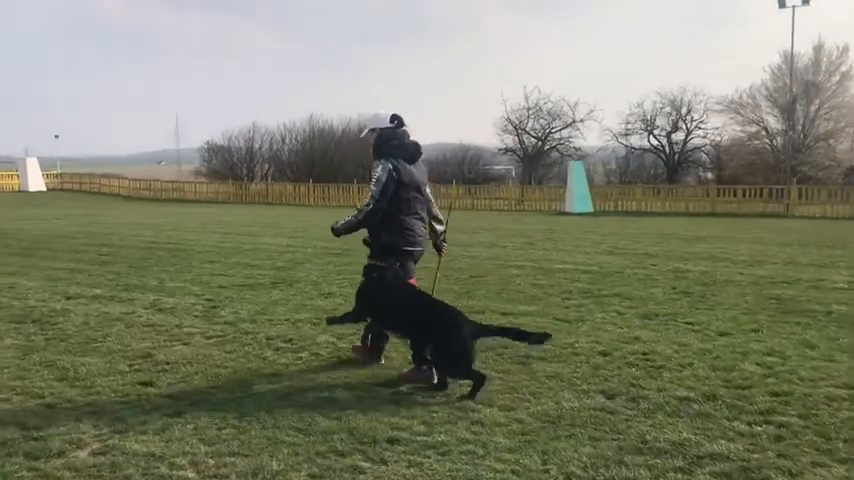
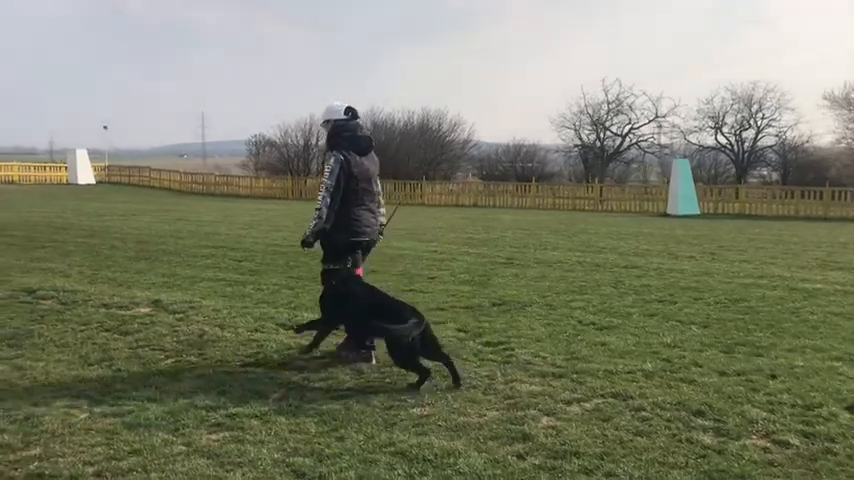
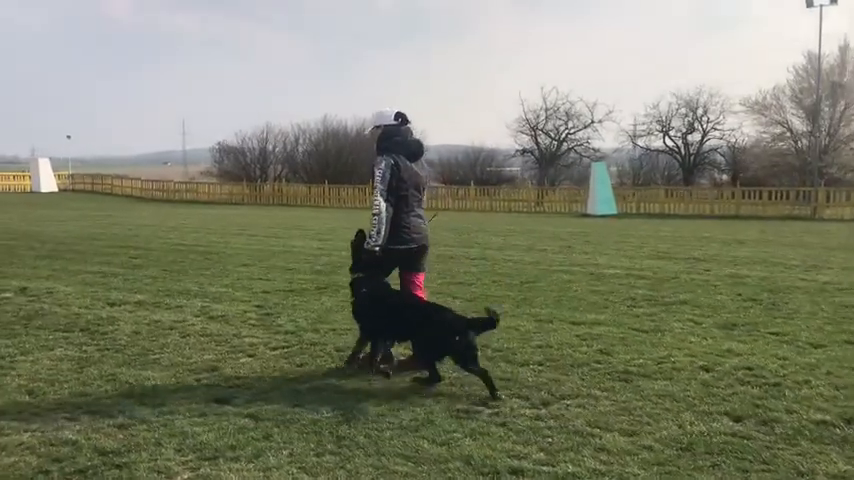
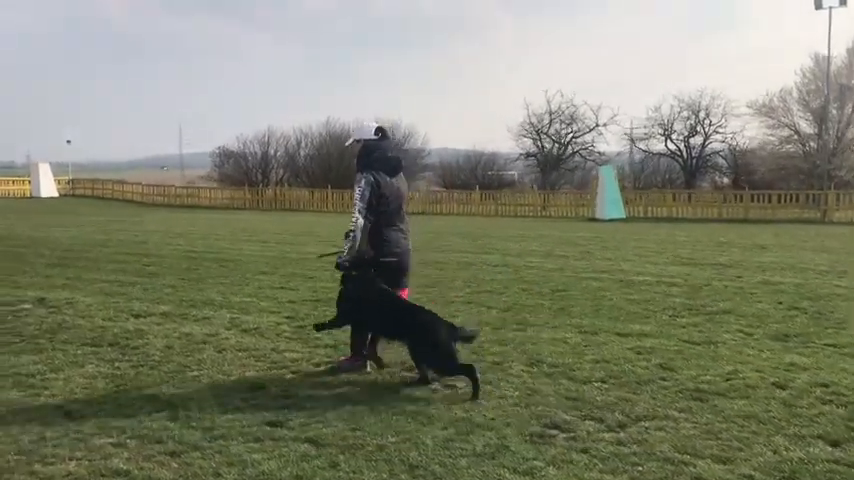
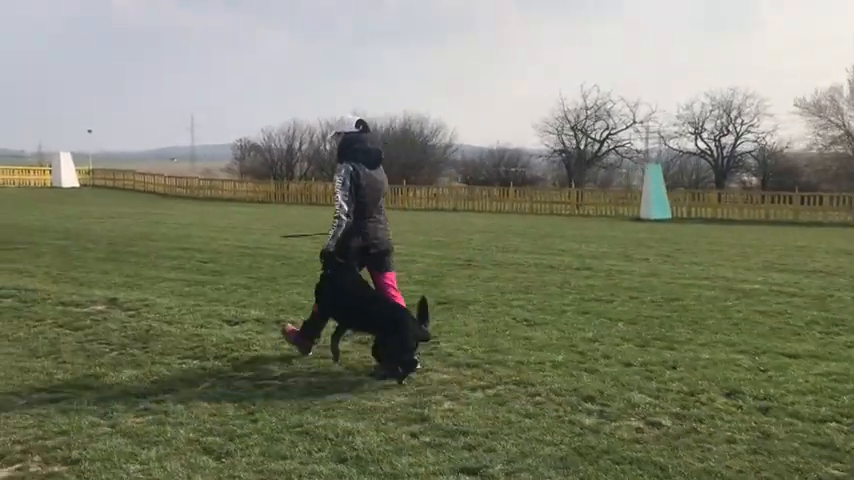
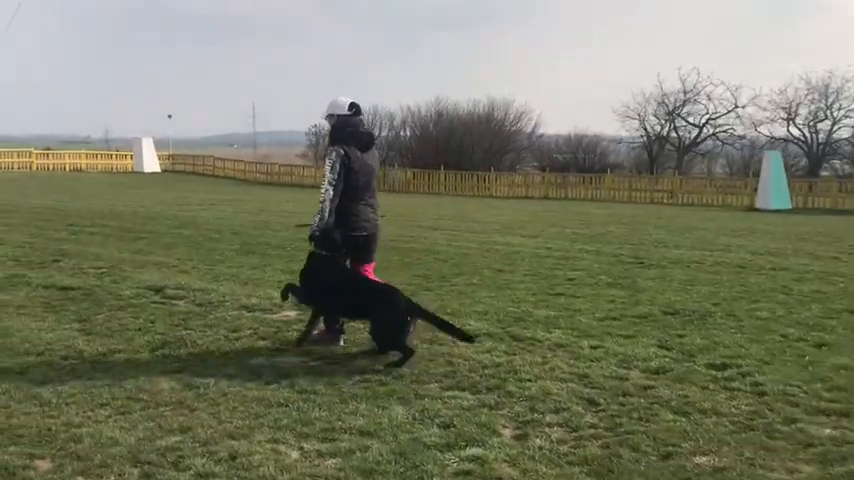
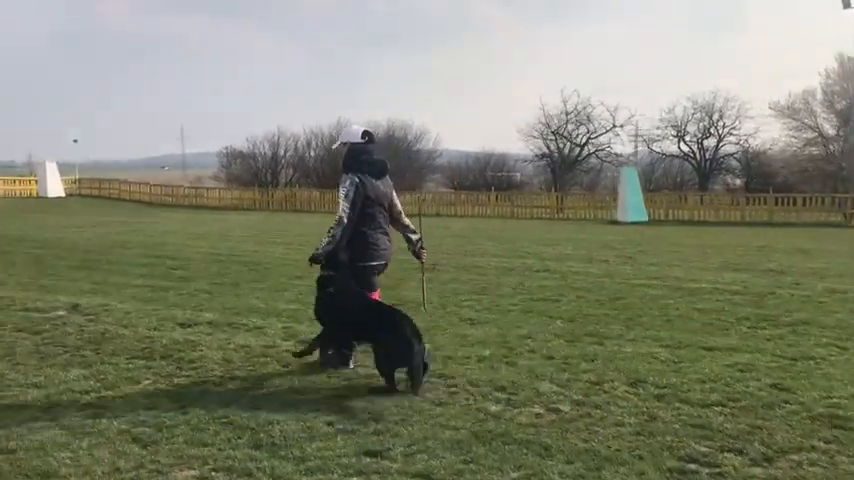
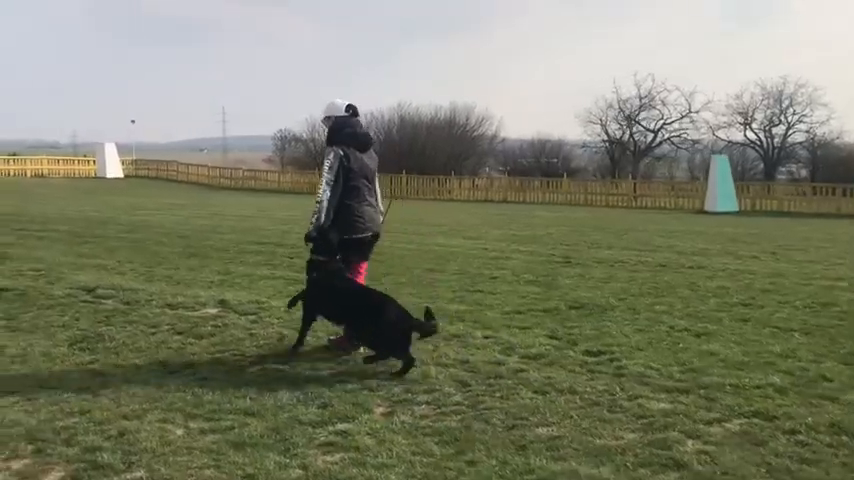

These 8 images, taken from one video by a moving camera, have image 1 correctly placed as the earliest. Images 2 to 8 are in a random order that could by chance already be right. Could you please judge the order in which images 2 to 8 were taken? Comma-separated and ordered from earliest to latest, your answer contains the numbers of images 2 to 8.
3, 4, 7, 5, 2, 8, 6
